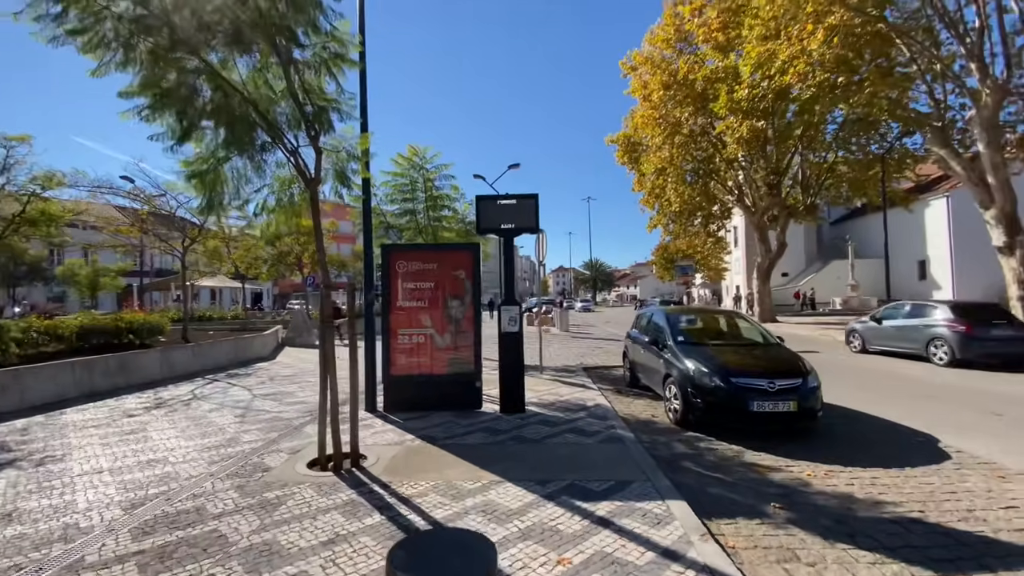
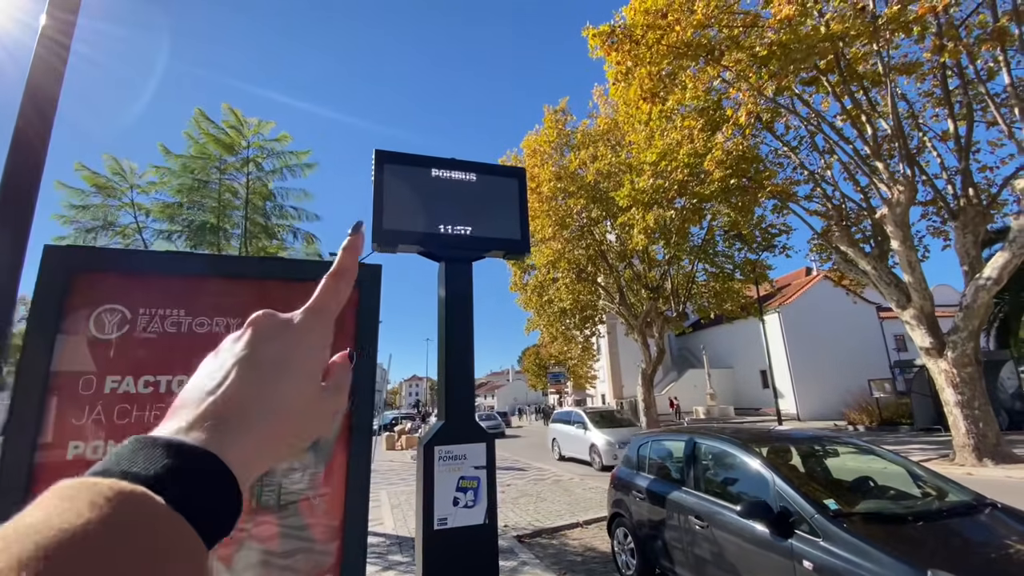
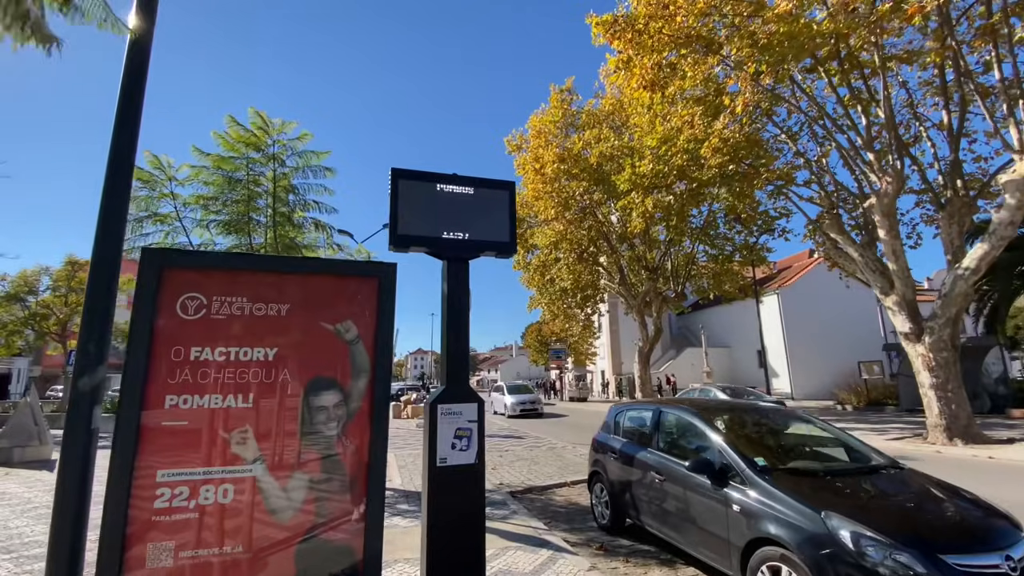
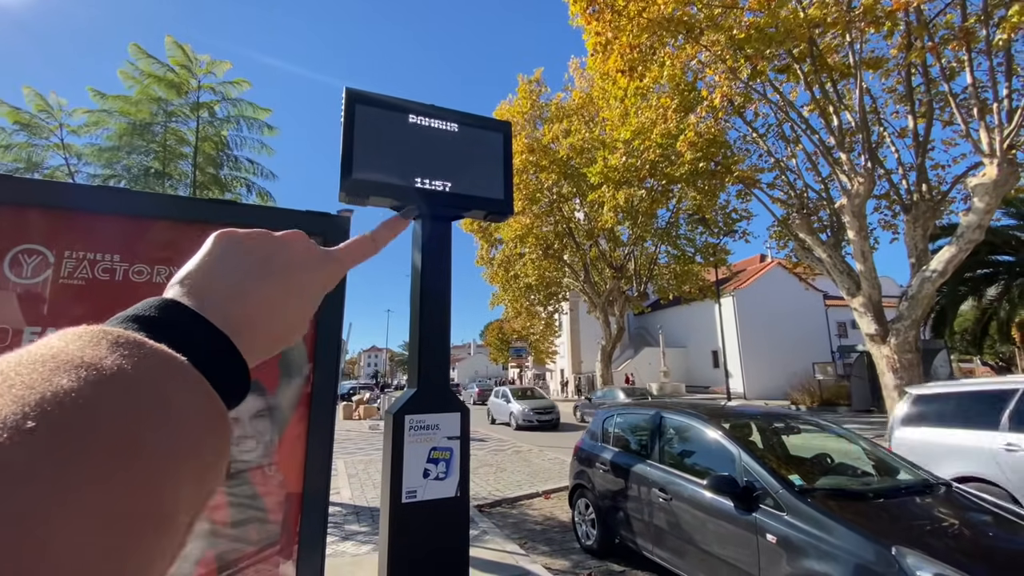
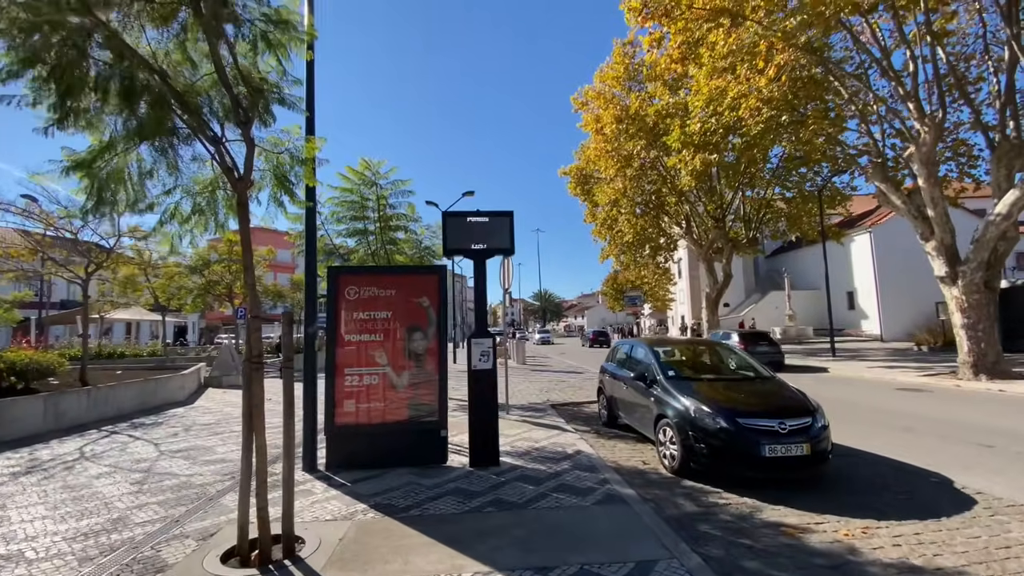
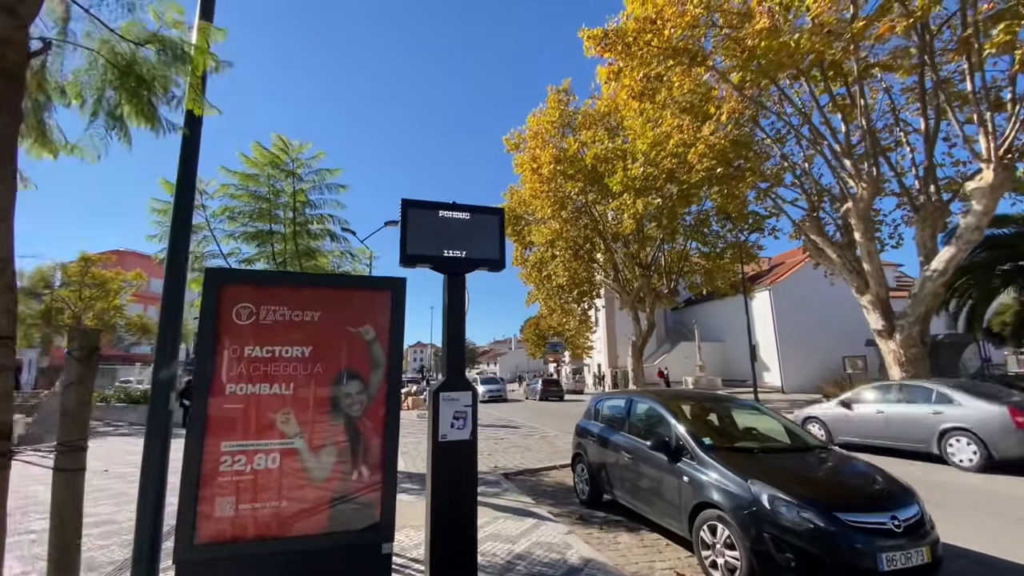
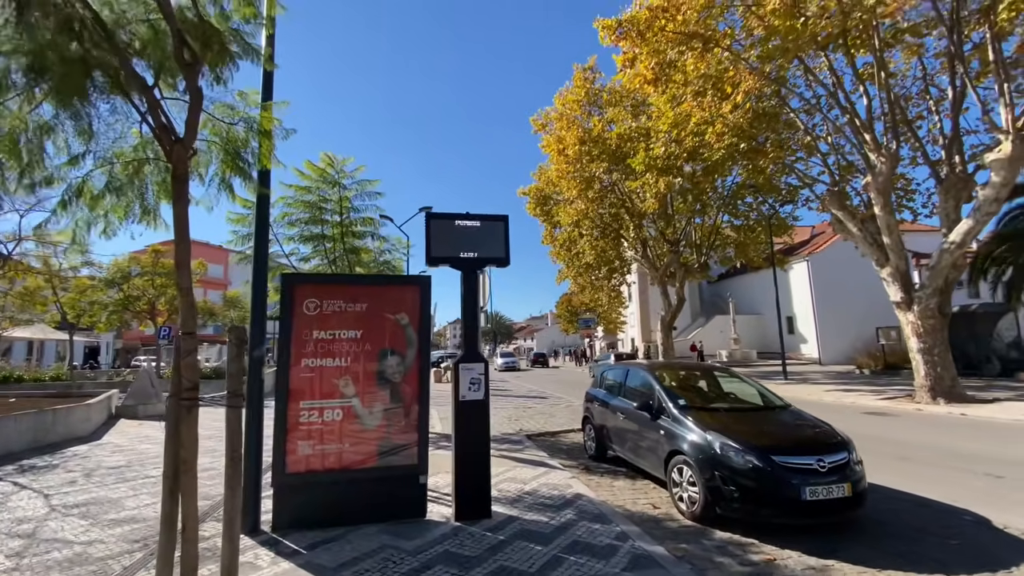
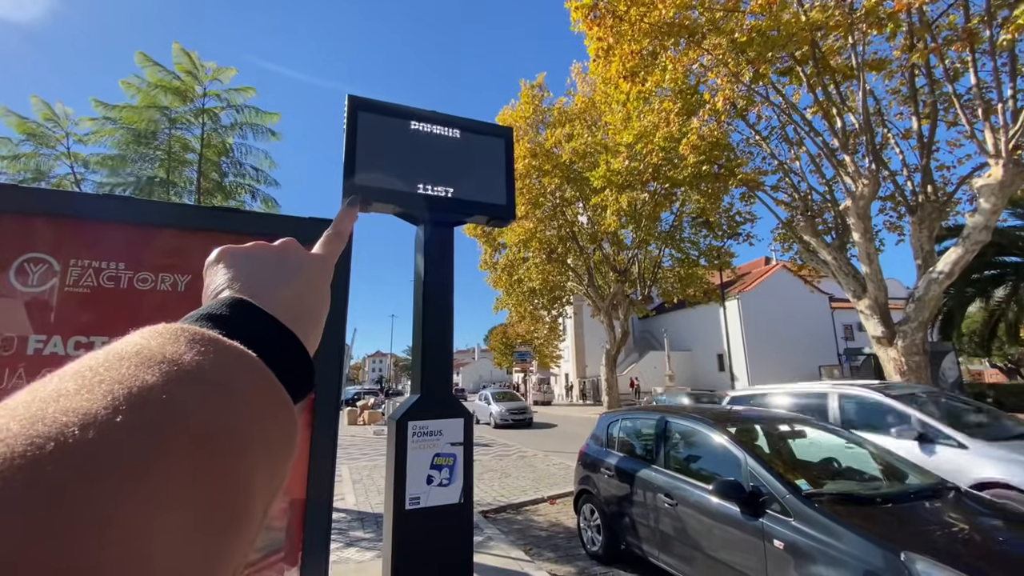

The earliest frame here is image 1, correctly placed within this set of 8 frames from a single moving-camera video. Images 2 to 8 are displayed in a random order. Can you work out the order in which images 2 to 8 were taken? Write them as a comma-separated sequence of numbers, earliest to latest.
5, 7, 6, 3, 2, 8, 4
